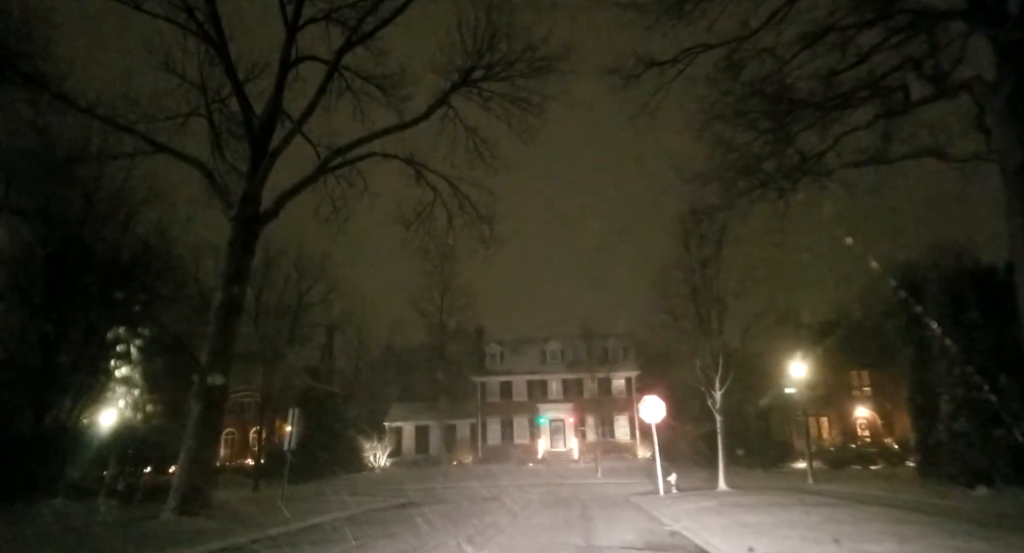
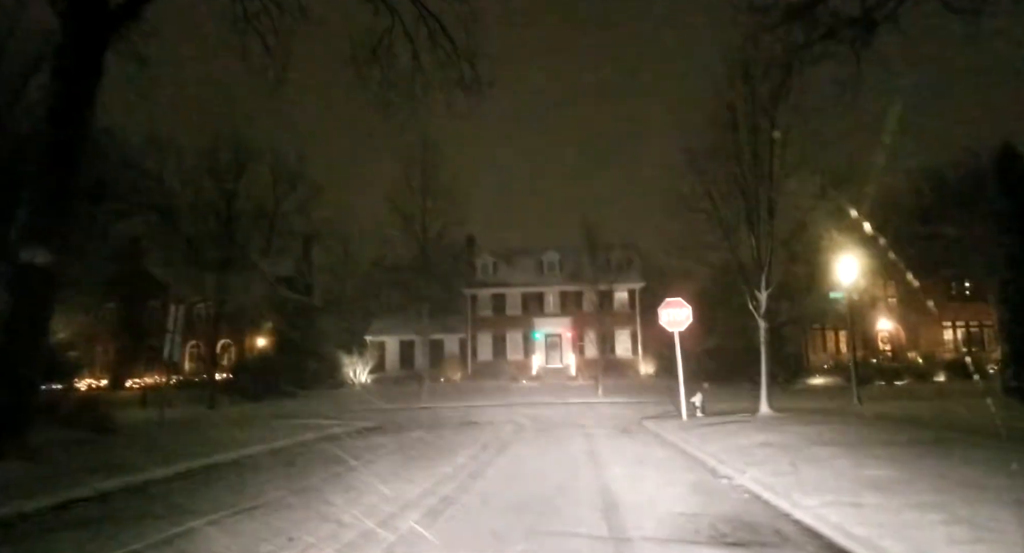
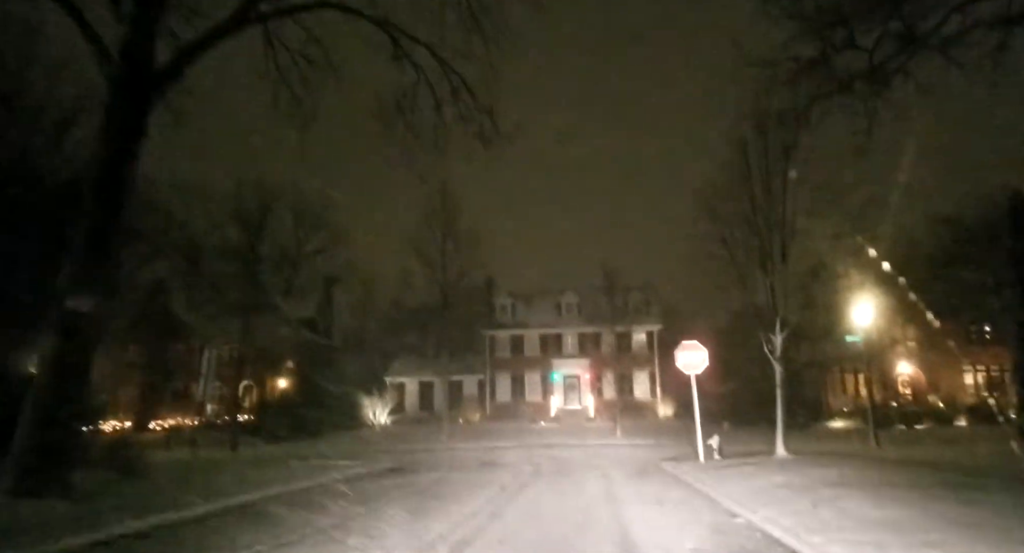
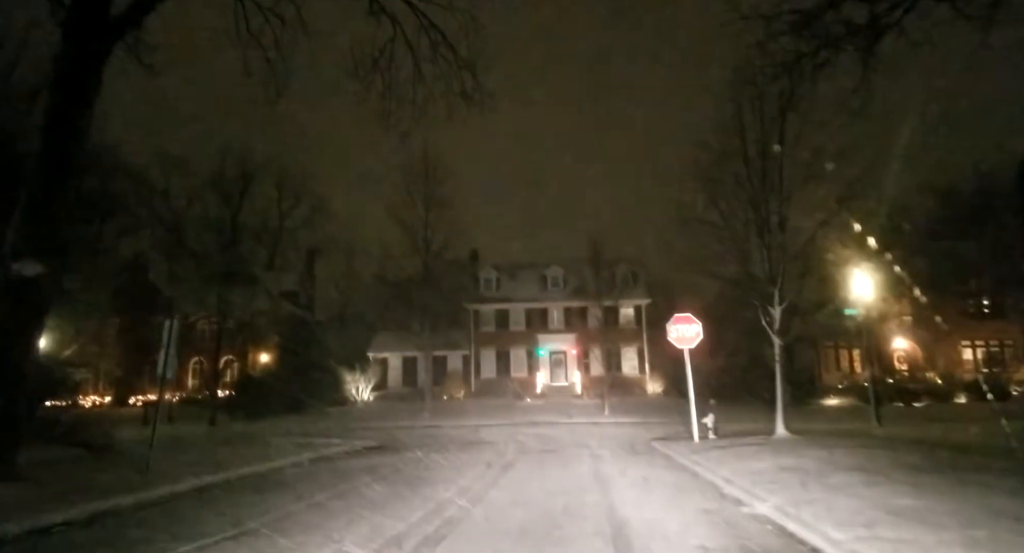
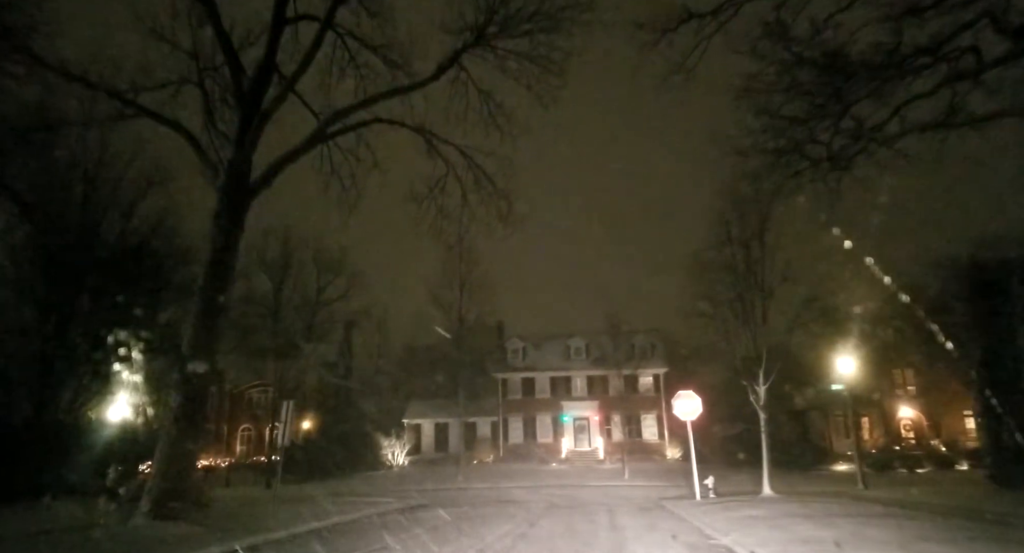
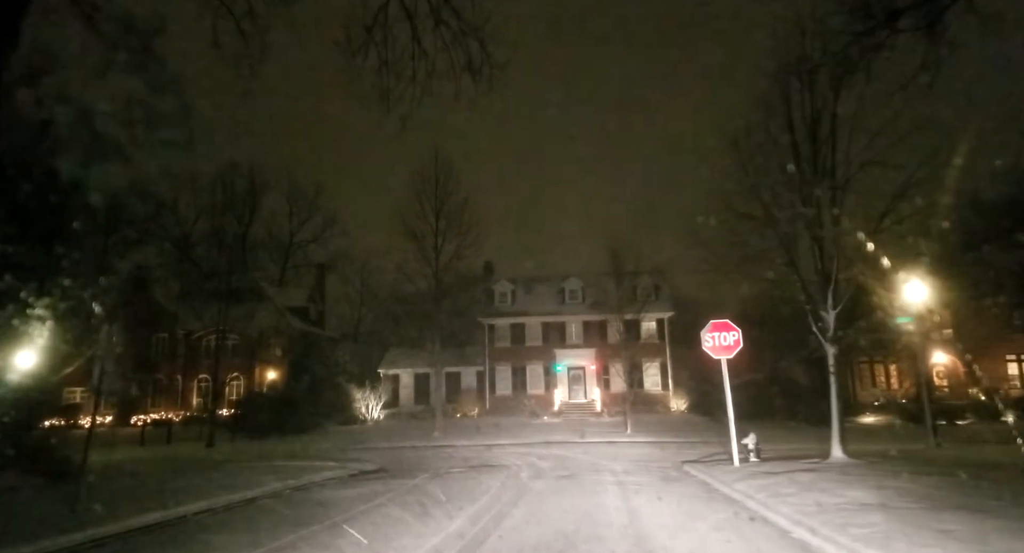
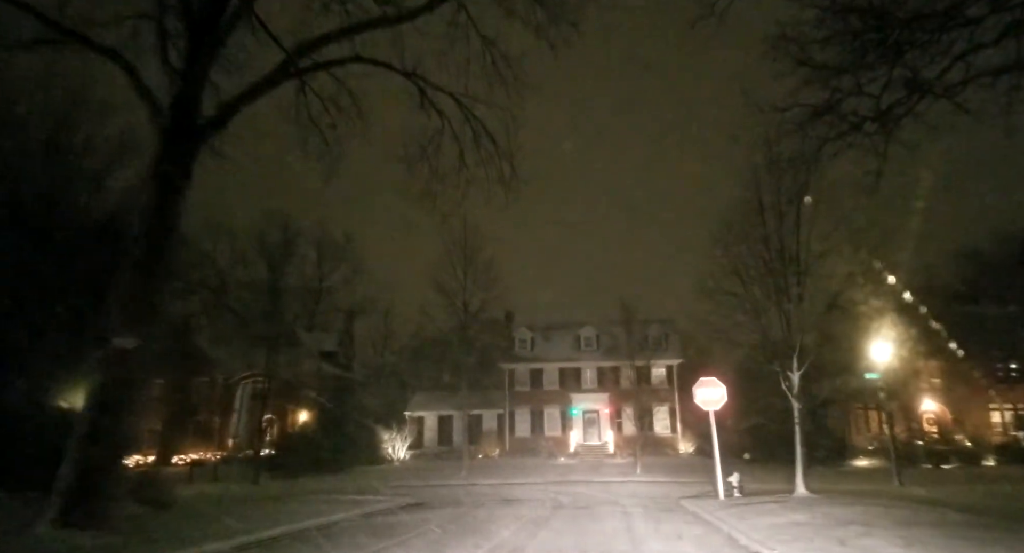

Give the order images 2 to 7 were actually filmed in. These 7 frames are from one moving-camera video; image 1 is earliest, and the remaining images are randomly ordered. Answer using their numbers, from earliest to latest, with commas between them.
5, 7, 3, 2, 4, 6
